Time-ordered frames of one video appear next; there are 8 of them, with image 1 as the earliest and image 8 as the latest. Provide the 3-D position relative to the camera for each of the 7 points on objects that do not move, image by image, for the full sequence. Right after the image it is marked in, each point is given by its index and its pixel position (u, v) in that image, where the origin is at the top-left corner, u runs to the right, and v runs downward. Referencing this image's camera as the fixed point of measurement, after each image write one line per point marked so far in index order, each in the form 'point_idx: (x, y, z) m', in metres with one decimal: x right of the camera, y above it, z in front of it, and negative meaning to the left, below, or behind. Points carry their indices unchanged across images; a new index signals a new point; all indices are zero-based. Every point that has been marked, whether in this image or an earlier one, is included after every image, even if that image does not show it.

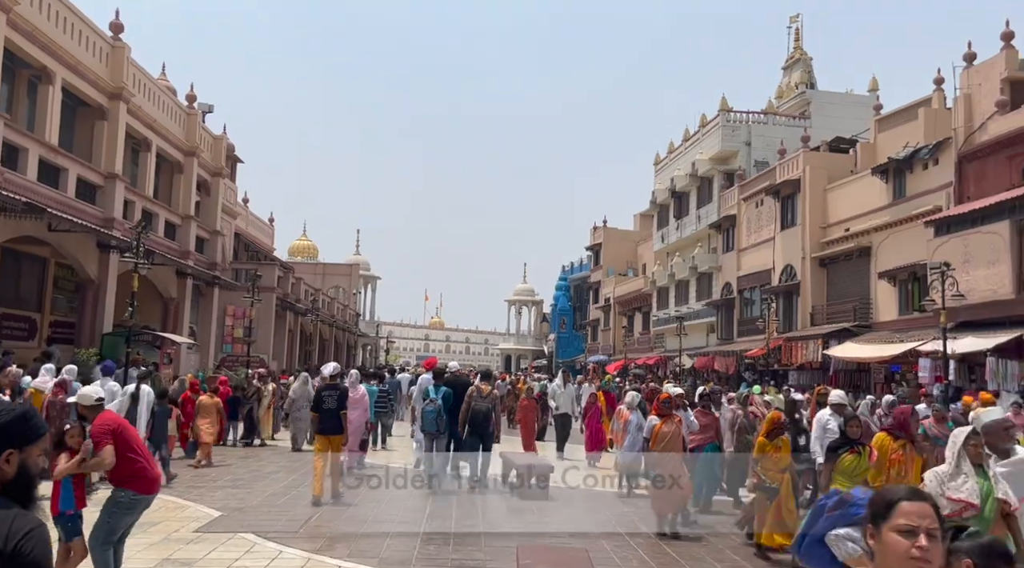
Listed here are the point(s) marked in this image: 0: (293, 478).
0: (-3.0, -2.6, +13.5) m
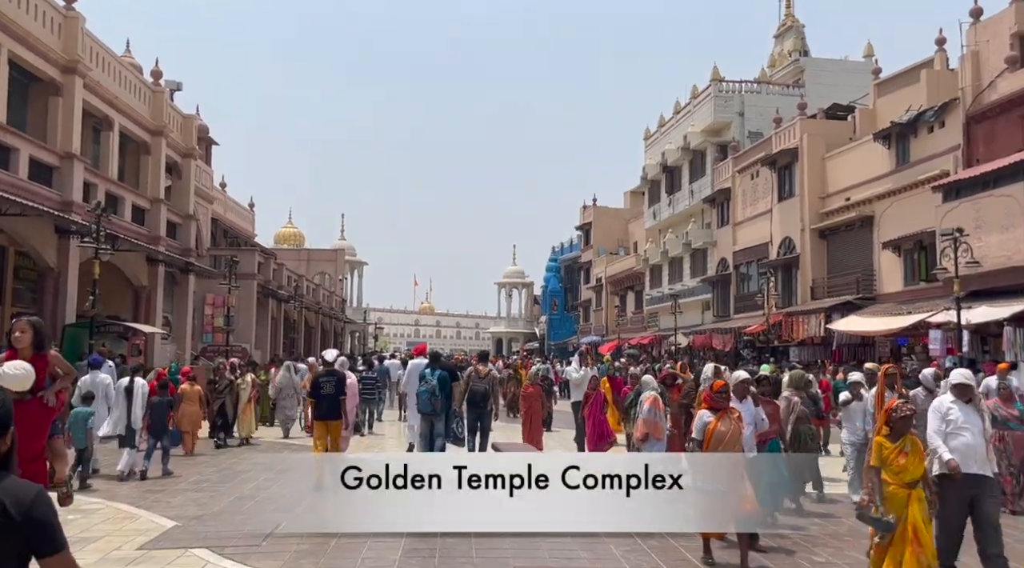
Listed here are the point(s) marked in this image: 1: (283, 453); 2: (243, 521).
0: (-3.1, -2.4, +12.3) m
1: (-3.4, -2.6, +14.9) m
2: (-2.7, -2.4, +9.9) m
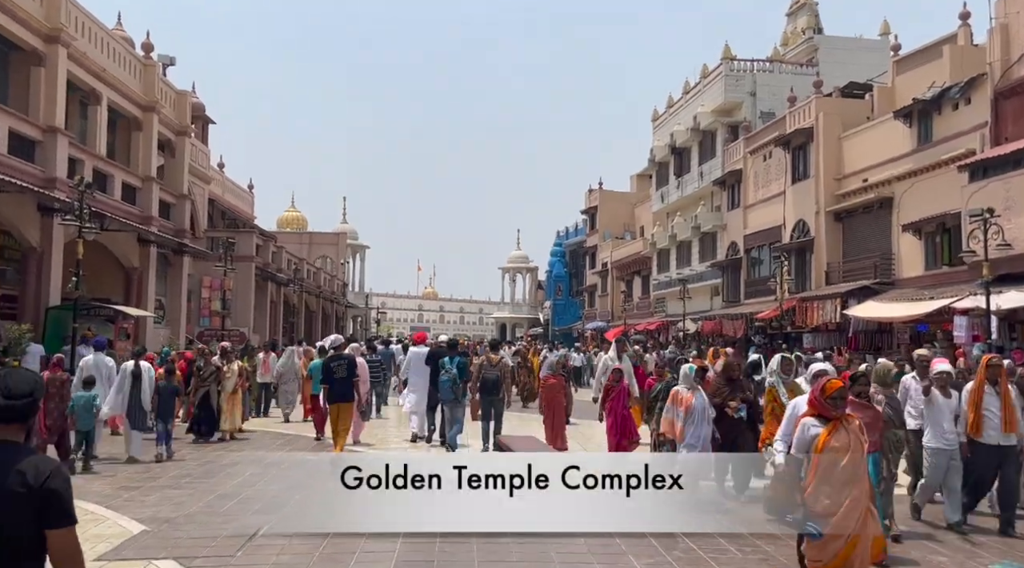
0: (-3.0, -2.2, +11.4) m
1: (-3.4, -2.3, +14.0) m
2: (-2.6, -2.2, +9.0) m
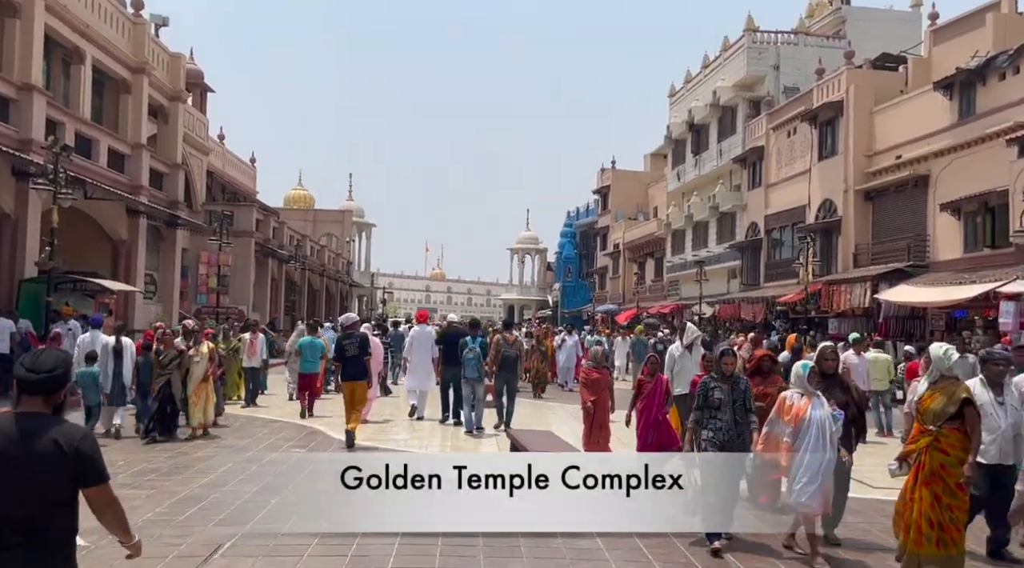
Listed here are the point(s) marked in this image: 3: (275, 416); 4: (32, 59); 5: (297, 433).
0: (-2.9, -1.8, +10.0) m
1: (-3.2, -1.9, +12.6) m
2: (-2.5, -1.9, +7.6) m
3: (-3.6, -2.0, +15.0) m
4: (-8.6, +4.0, +18.0) m
5: (-2.9, -2.0, +13.5) m
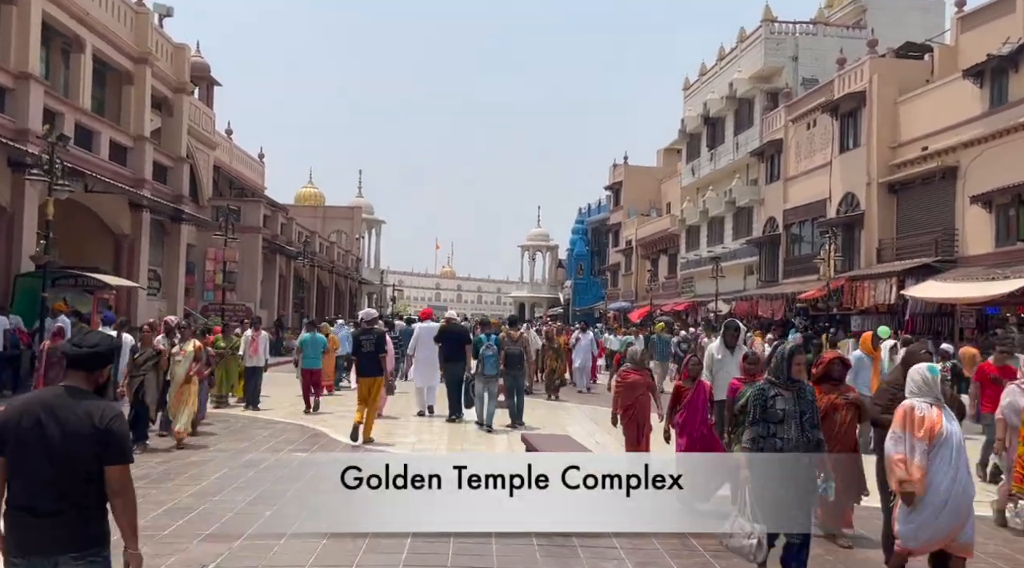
0: (-2.7, -1.8, +9.3) m
1: (-3.0, -1.8, +11.9) m
2: (-2.4, -1.8, +6.9) m
3: (-3.4, -1.9, +14.4) m
4: (-8.4, +4.1, +17.3) m
5: (-2.7, -1.9, +12.8) m
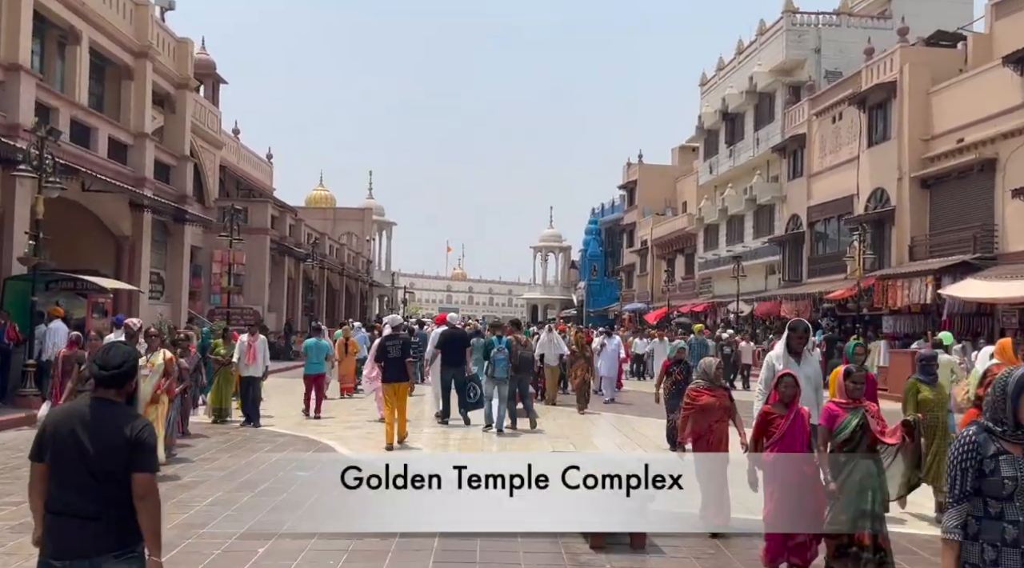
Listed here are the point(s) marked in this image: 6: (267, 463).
0: (-2.5, -1.8, +8.3) m
1: (-2.8, -1.9, +10.9) m
2: (-2.2, -1.8, +5.9) m
3: (-3.1, -2.0, +13.4) m
4: (-8.1, +4.1, +16.4) m
5: (-2.5, -2.0, +11.8) m
6: (-2.5, -1.8, +10.2) m
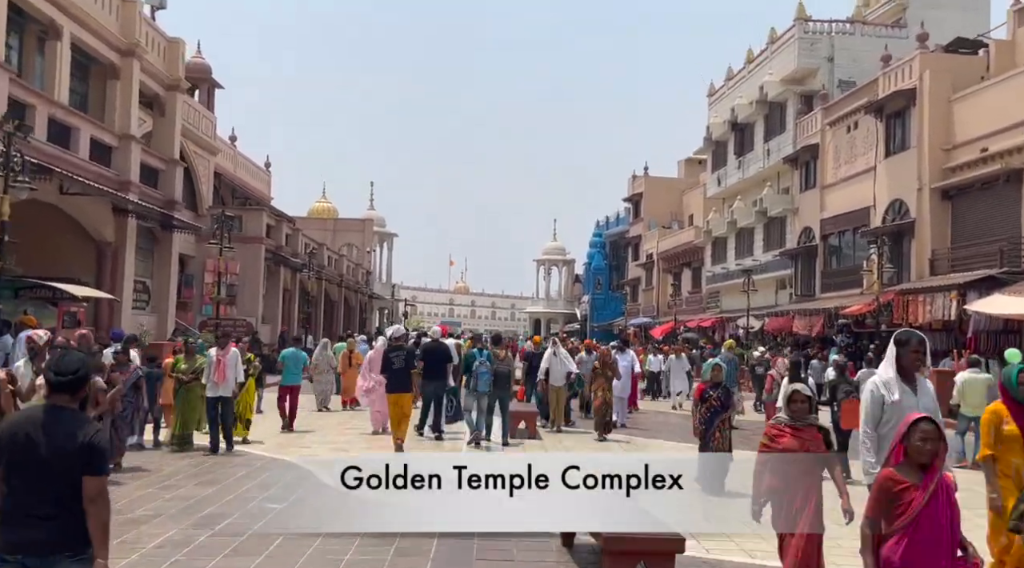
0: (-2.5, -1.8, +7.2) m
1: (-2.8, -1.9, +9.8) m
2: (-2.2, -1.8, +4.8) m
3: (-3.1, -2.1, +12.3) m
4: (-8.0, +3.9, +15.4) m
5: (-2.5, -2.1, +10.7) m
6: (-2.5, -1.9, +9.1) m
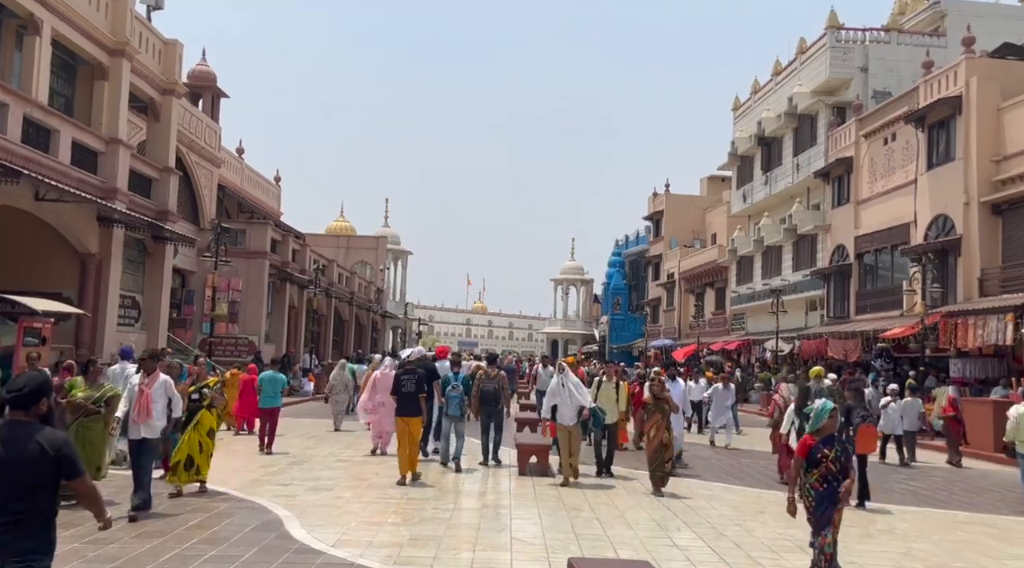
0: (-2.5, -1.9, +5.6) m
1: (-2.7, -2.0, +8.2) m
2: (-2.2, -1.8, +3.2) m
3: (-3.0, -2.2, +10.7) m
4: (-7.8, +3.8, +14.0) m
5: (-2.4, -2.2, +9.1) m
6: (-2.5, -2.0, +7.5) m
